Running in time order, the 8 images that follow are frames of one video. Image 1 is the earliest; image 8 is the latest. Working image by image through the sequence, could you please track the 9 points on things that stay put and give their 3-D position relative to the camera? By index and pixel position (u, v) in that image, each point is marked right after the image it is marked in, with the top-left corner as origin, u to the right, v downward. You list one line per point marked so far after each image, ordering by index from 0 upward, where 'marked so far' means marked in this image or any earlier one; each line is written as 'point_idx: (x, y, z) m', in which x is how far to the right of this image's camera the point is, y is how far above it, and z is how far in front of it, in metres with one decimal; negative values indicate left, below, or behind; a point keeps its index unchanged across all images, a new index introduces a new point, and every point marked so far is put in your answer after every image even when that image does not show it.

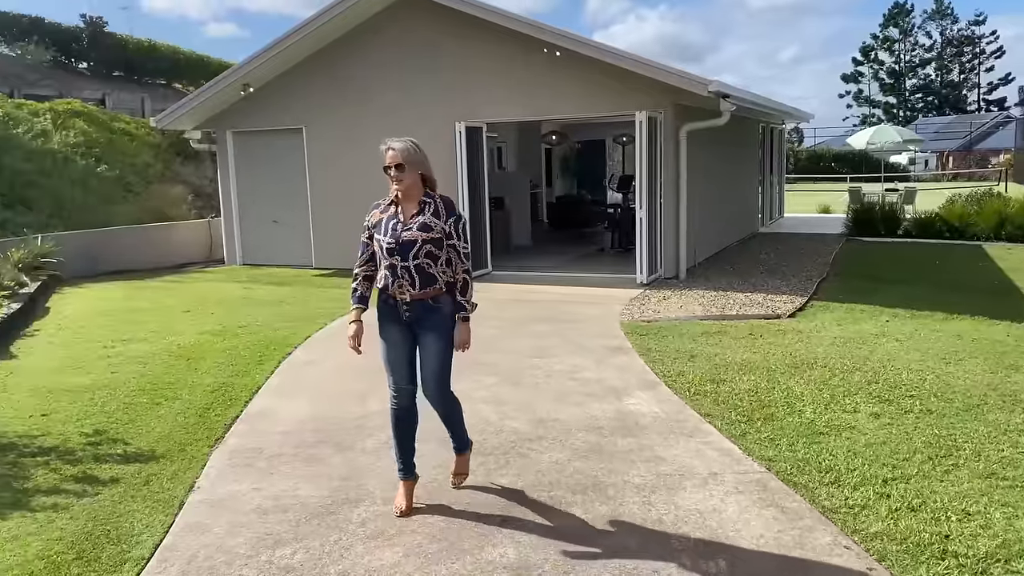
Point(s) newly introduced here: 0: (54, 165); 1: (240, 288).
0: (-7.8, +2.1, +14.3) m
1: (-3.7, 0.0, +11.4) m
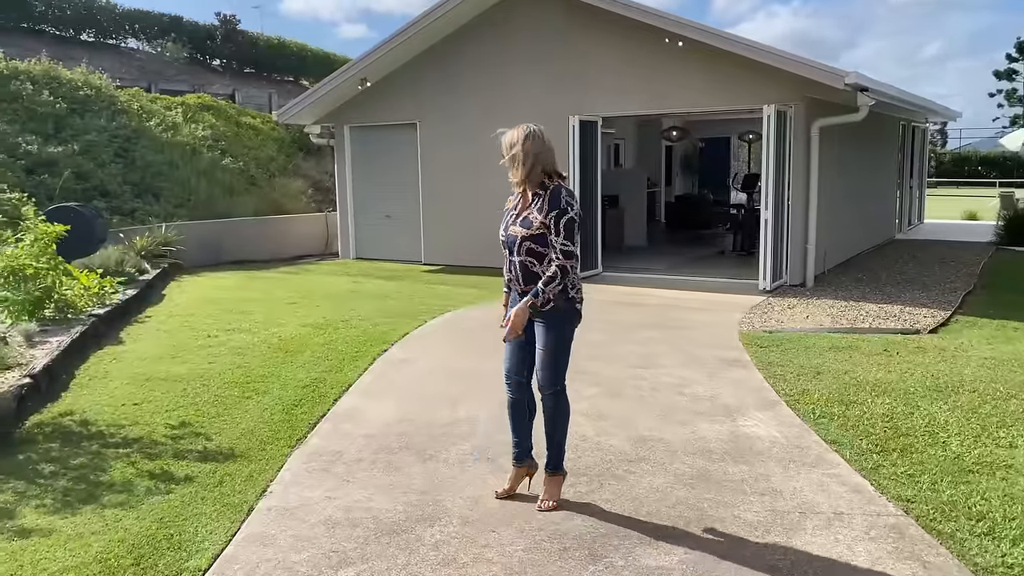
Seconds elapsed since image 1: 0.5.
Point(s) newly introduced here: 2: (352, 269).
0: (-5.8, +2.3, +14.9) m
1: (-2.2, +0.1, +11.4) m
2: (-2.5, +0.3, +12.9) m
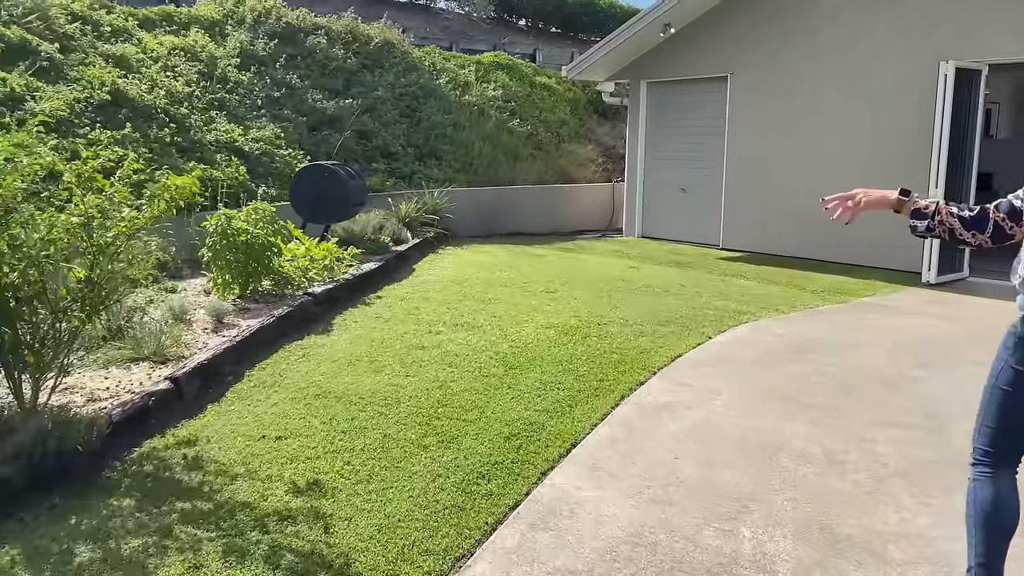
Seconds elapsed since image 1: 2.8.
0: (-0.7, +2.8, +13.9) m
1: (+1.3, +0.3, +9.4) m
2: (+1.6, +0.5, +10.9) m
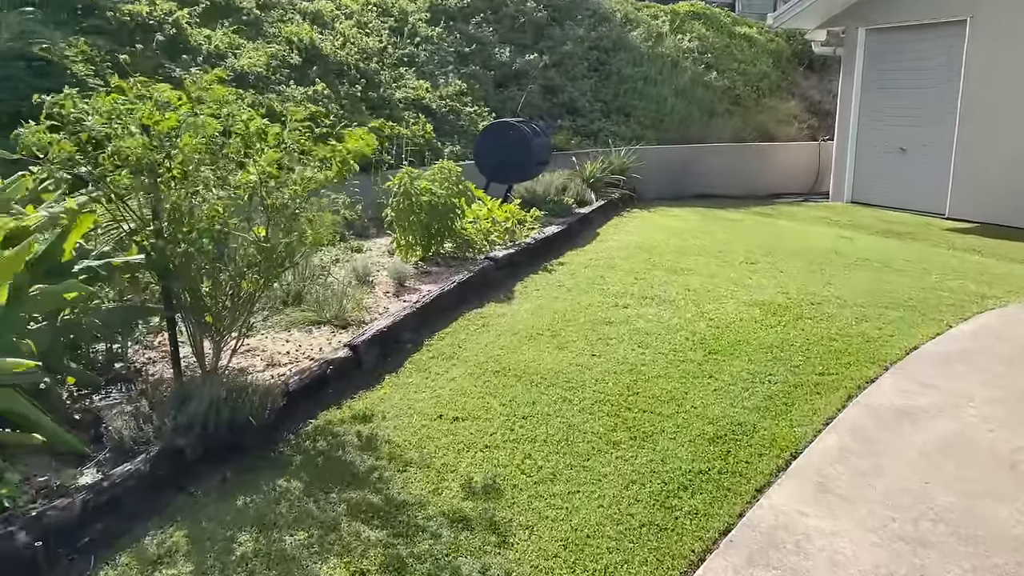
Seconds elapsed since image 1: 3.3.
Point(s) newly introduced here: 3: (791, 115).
0: (+2.3, +3.4, +13.1) m
1: (+3.2, +0.5, +8.5) m
2: (+3.8, +0.8, +9.9) m
3: (+4.4, +2.8, +13.5) m
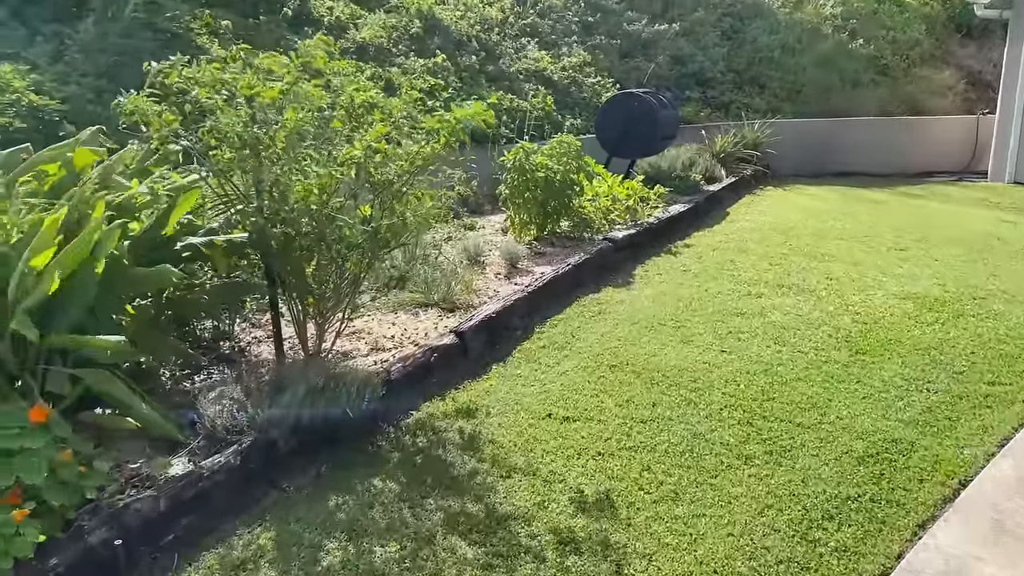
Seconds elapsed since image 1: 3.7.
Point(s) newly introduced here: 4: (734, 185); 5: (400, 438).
0: (+4.2, +3.6, +12.2) m
1: (+4.4, +0.6, +7.6) m
2: (+5.2, +0.9, +8.9) m
3: (+6.3, +3.0, +12.4) m
4: (+2.2, +1.0, +8.3) m
5: (-0.4, -0.5, +2.8) m
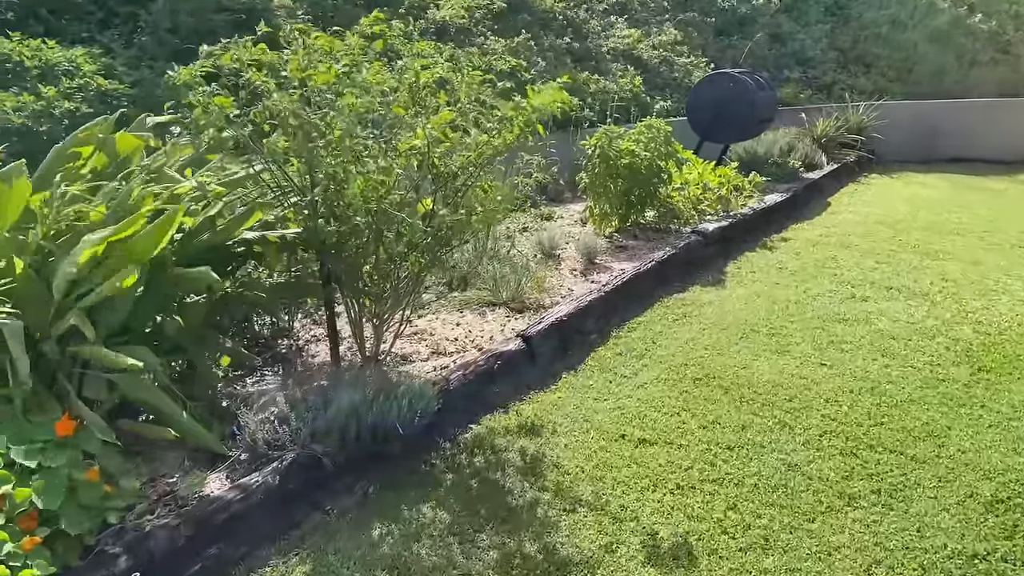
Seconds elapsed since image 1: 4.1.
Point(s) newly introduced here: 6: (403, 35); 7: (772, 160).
0: (+5.4, +3.7, +11.3) m
1: (+5.1, +0.6, +6.8) m
2: (+6.0, +0.9, +8.0) m
3: (+7.5, +3.0, +11.3) m
4: (+3.0, +1.1, +7.7) m
5: (-0.2, -0.5, +2.6) m
6: (-0.9, +2.0, +6.6) m
7: (+2.2, +1.1, +7.3) m
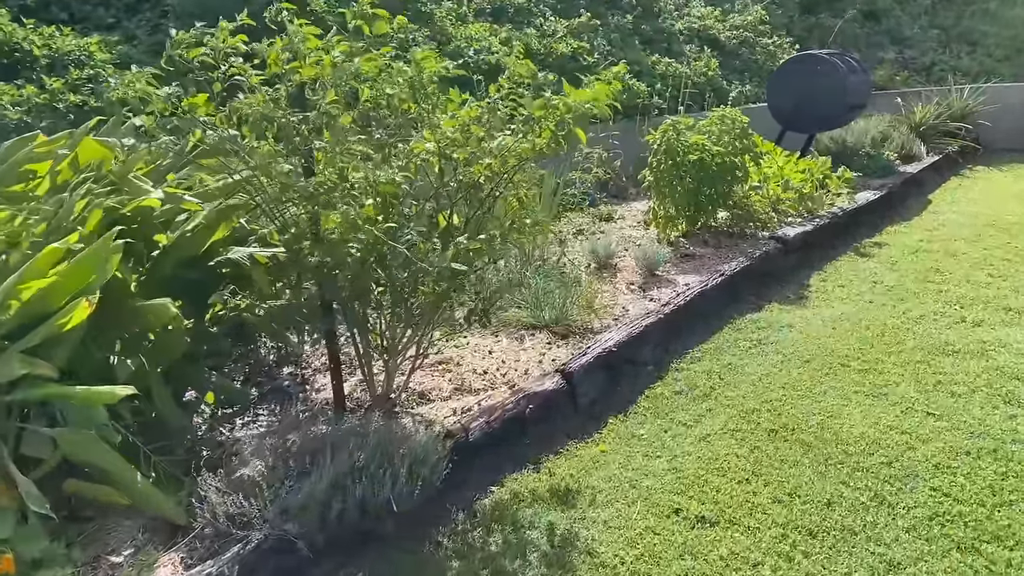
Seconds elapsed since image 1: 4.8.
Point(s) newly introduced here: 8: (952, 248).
0: (+6.3, +3.7, +10.3) m
1: (+5.5, +0.5, +5.9) m
2: (+6.5, +0.9, +6.9) m
3: (+8.4, +3.0, +10.0) m
4: (+3.5, +1.0, +6.9) m
5: (-0.1, -0.6, +2.1) m
6: (-0.4, +2.0, +6.1) m
7: (+2.7, +1.1, +6.6) m
8: (+2.4, +0.2, +4.7) m
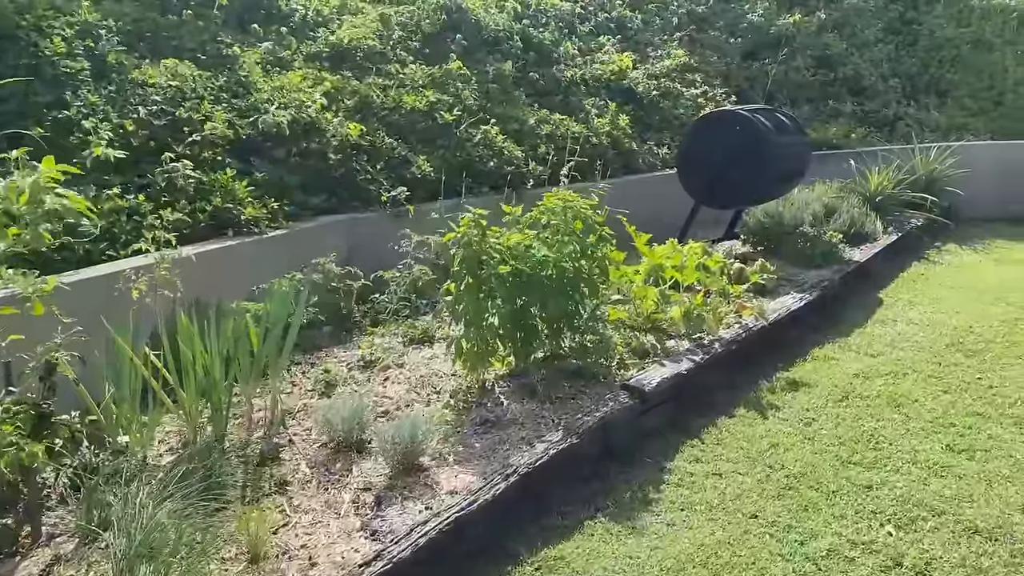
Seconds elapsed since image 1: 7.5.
0: (+5.3, +2.8, +9.1) m
1: (+4.6, -0.2, +4.5) m
2: (+5.6, +0.1, +5.6) m
3: (+7.4, +2.1, +8.8) m
4: (+2.5, +0.3, +5.6) m
5: (-1.0, -1.1, +0.6) m
6: (-1.4, +1.3, +4.8) m
7: (+1.8, +0.3, +5.2) m
8: (+1.5, -0.4, +3.3) m
